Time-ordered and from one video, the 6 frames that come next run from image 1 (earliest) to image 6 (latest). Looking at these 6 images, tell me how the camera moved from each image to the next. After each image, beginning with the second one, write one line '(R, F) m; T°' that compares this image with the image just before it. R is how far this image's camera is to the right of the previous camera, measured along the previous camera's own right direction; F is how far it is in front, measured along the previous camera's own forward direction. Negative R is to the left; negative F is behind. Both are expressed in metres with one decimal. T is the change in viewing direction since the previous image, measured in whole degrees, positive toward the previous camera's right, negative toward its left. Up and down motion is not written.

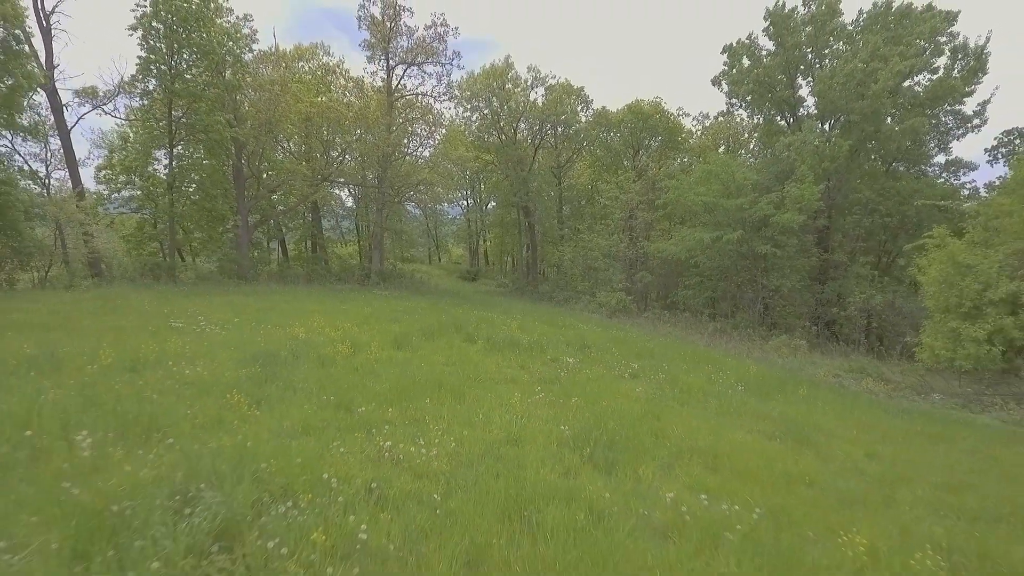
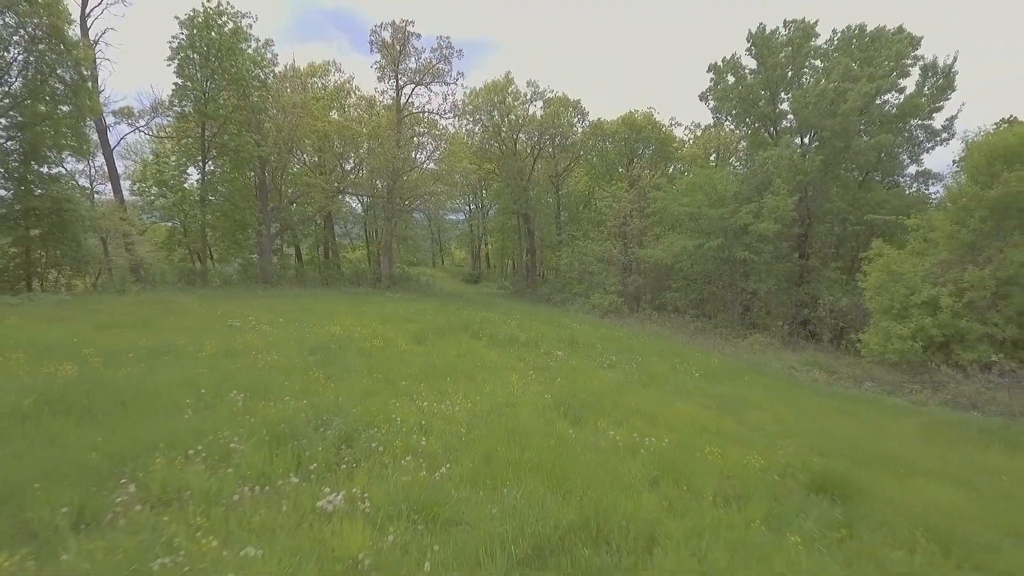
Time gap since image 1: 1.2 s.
(0.0, -2.4) m; 0°
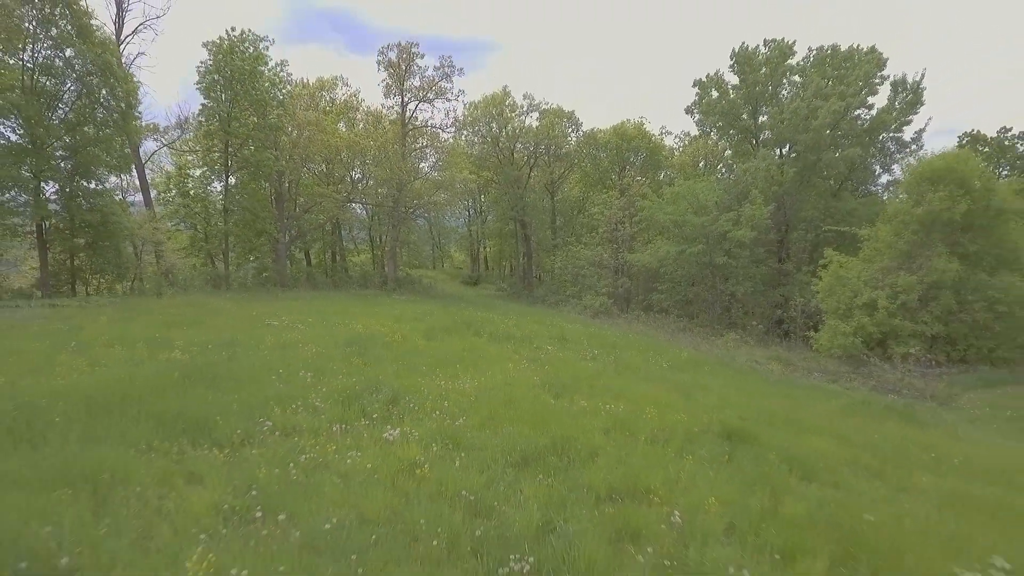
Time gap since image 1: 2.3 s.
(0.0, -2.4) m; 0°
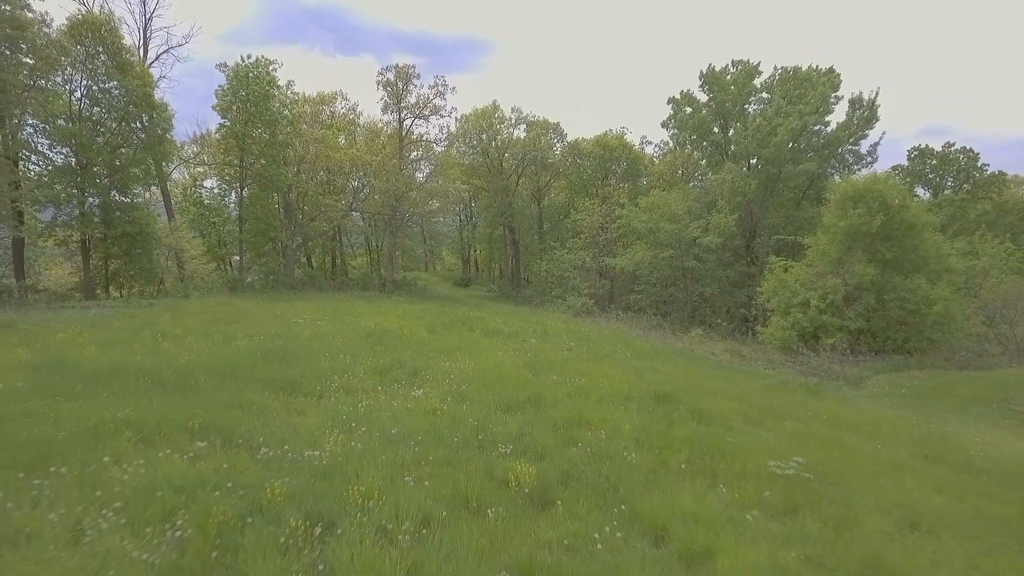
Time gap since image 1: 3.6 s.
(0.0, -3.0) m; +1°
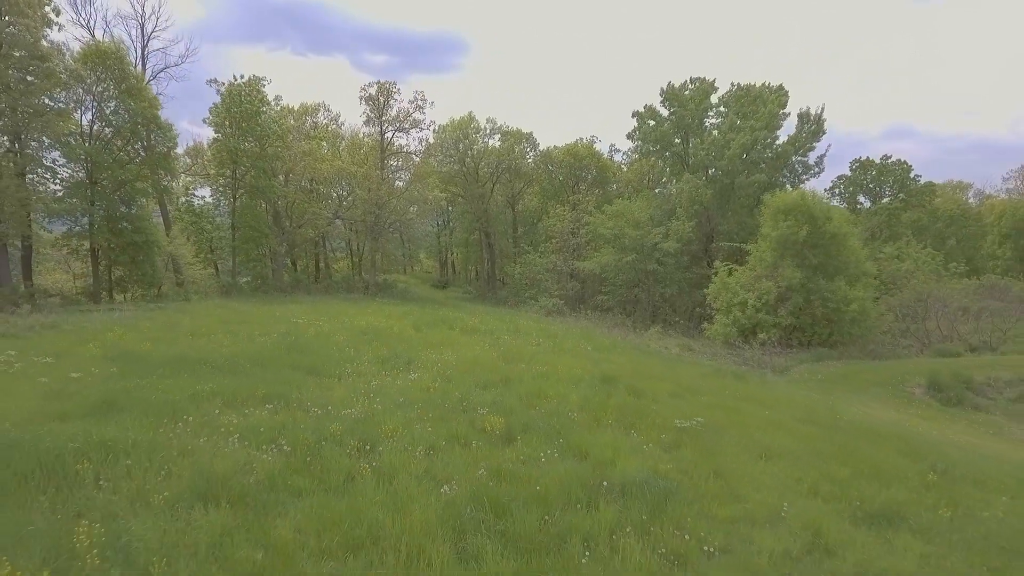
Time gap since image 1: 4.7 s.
(0.0, -2.7) m; +2°
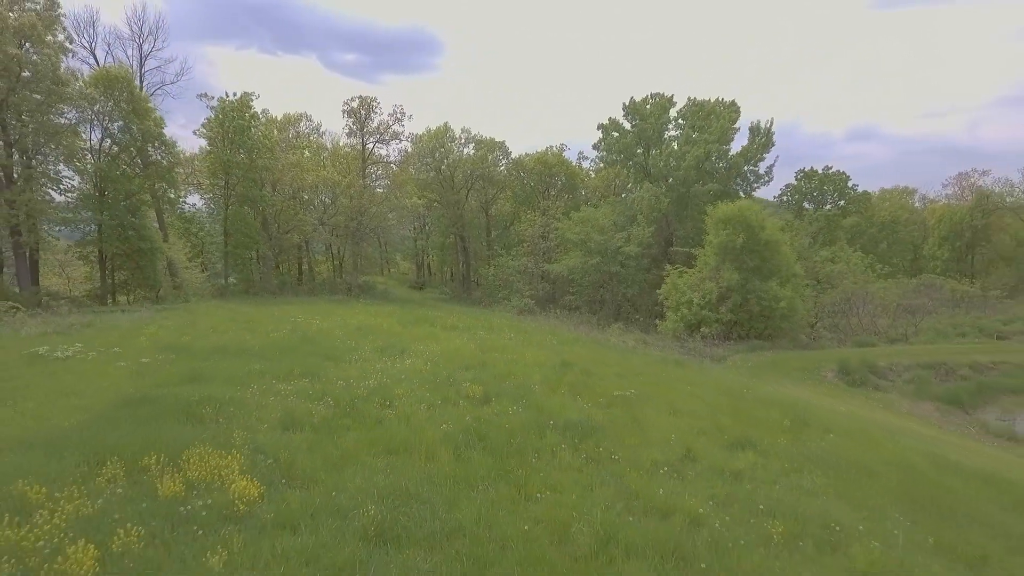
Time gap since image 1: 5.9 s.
(0.0, -3.0) m; +2°
